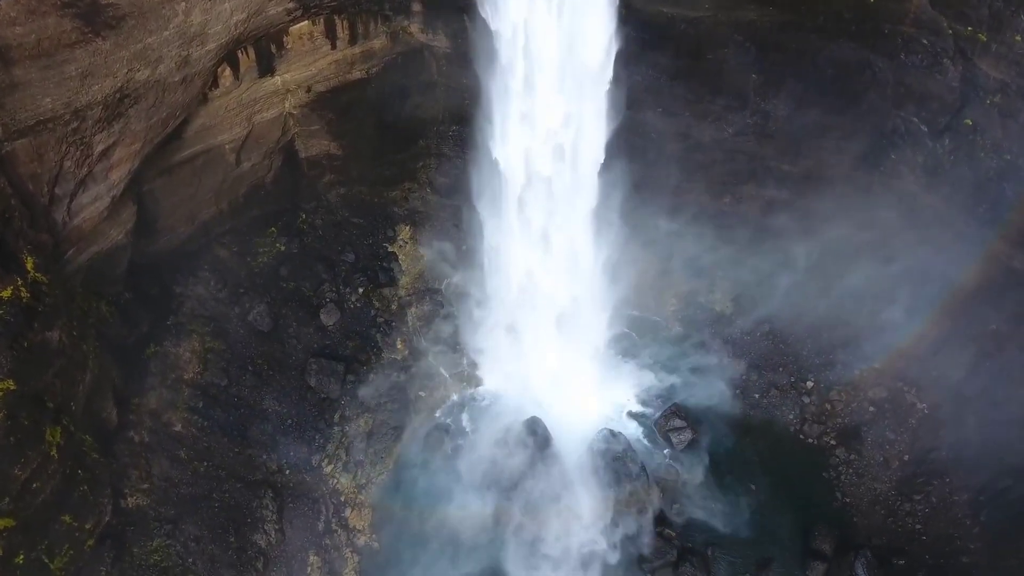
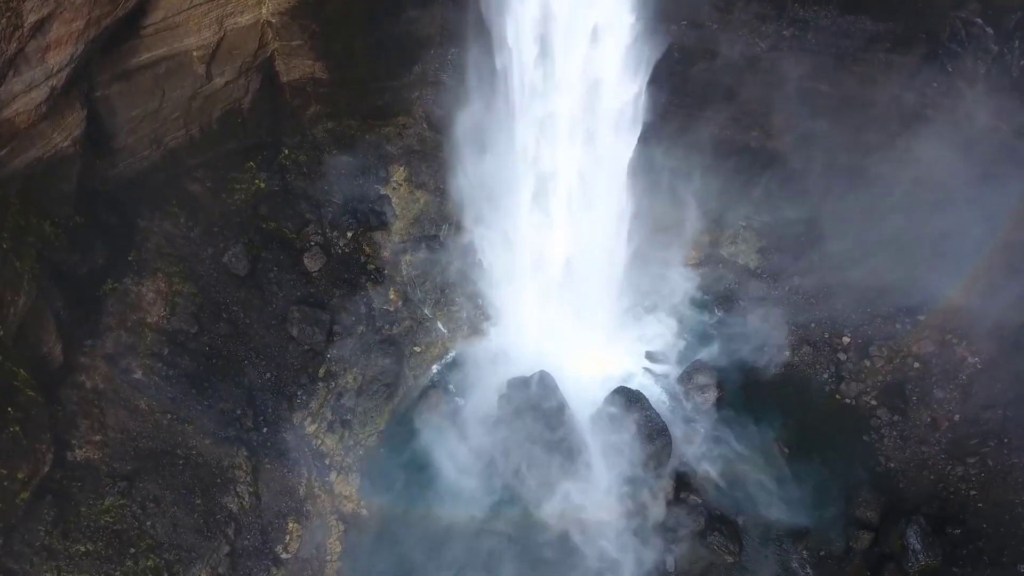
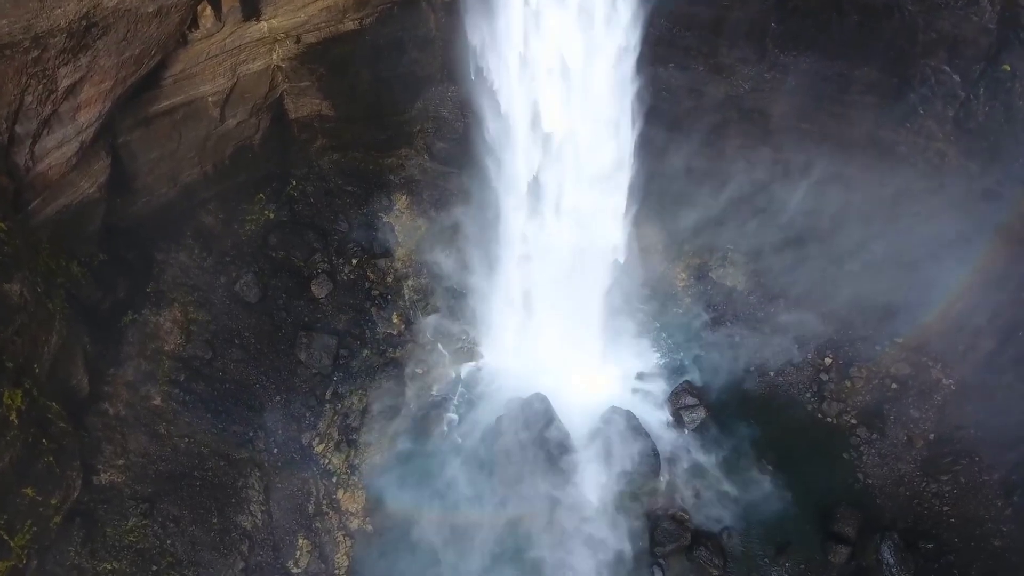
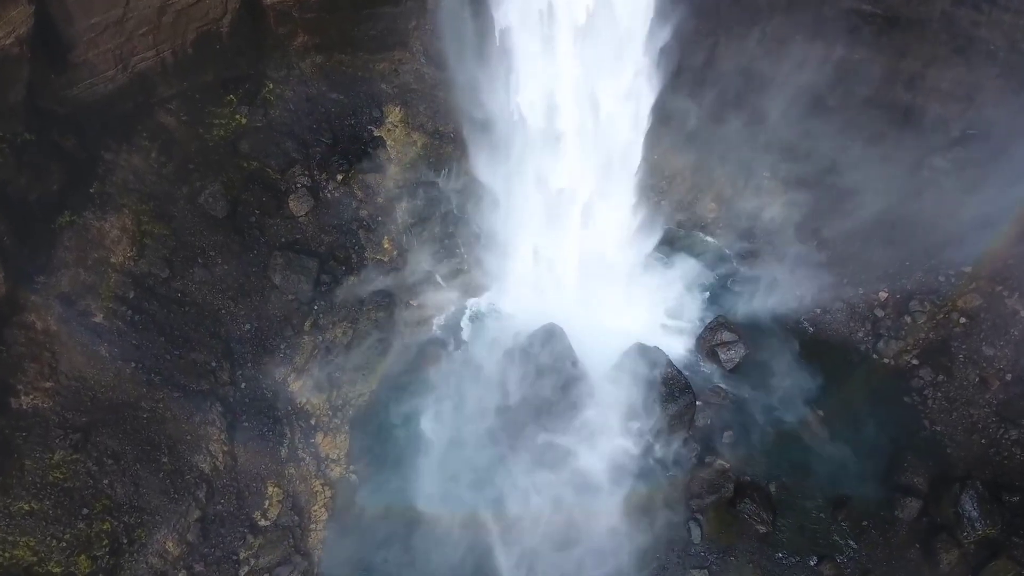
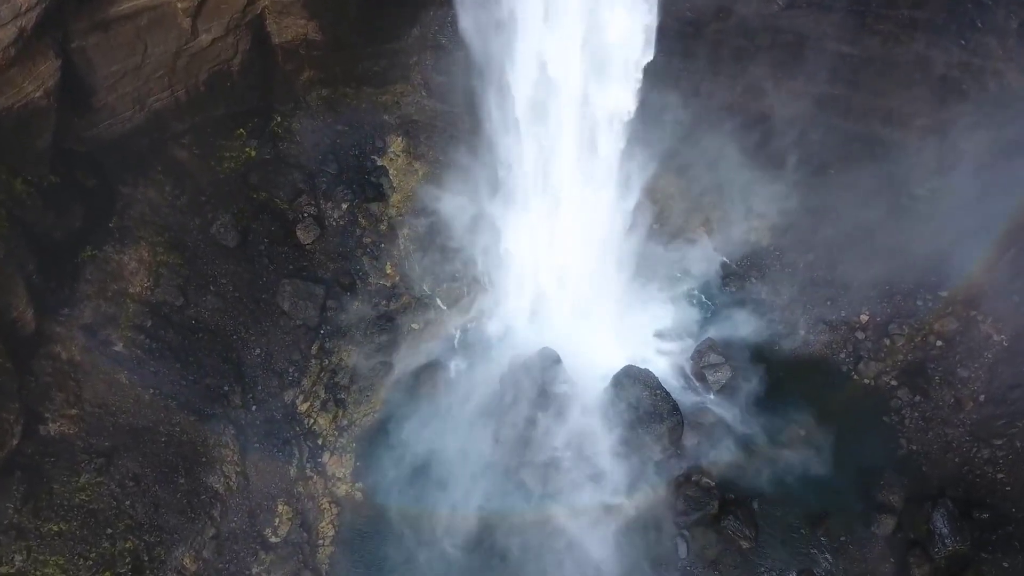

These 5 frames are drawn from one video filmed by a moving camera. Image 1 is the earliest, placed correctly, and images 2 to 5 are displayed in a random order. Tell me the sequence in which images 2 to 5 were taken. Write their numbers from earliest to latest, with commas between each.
3, 2, 5, 4
